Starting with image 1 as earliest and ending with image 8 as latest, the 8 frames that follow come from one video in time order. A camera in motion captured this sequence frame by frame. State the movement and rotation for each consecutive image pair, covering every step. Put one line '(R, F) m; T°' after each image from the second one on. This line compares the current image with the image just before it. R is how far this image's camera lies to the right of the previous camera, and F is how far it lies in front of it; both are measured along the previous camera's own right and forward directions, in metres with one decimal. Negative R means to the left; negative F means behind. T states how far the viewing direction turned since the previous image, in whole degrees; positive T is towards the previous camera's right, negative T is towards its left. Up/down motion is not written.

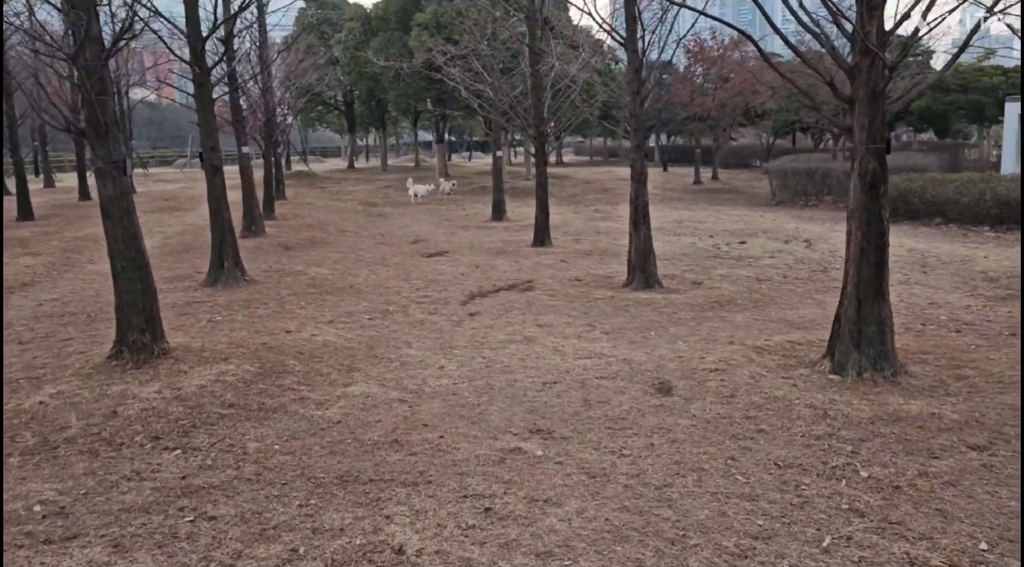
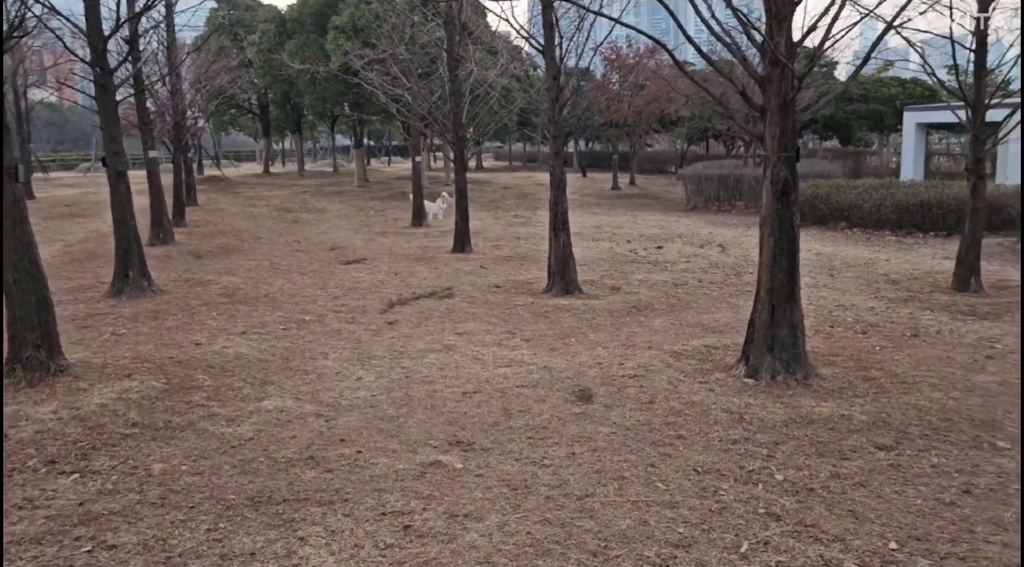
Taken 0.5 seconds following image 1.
(0.0, +0.1) m; +6°
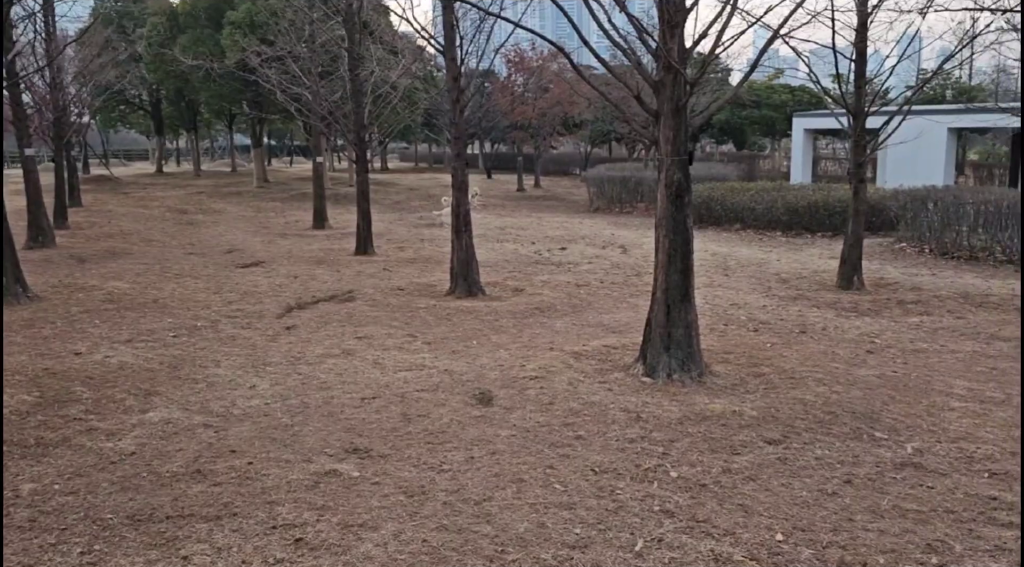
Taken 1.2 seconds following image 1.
(+0.1, 0.0) m; +6°
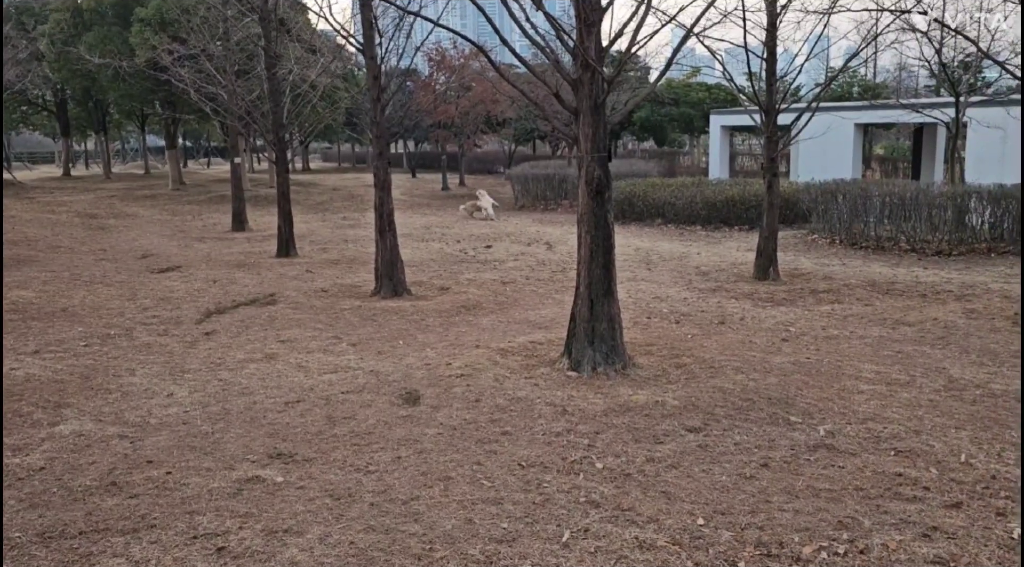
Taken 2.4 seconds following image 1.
(0.0, 0.0) m; +5°
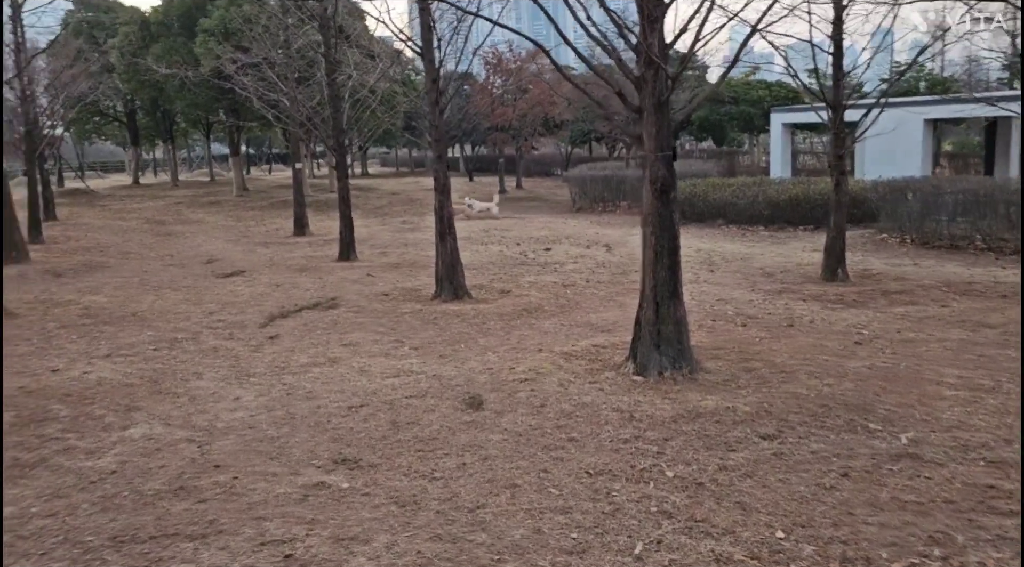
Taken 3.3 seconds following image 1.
(-0.1, +0.1) m; -4°
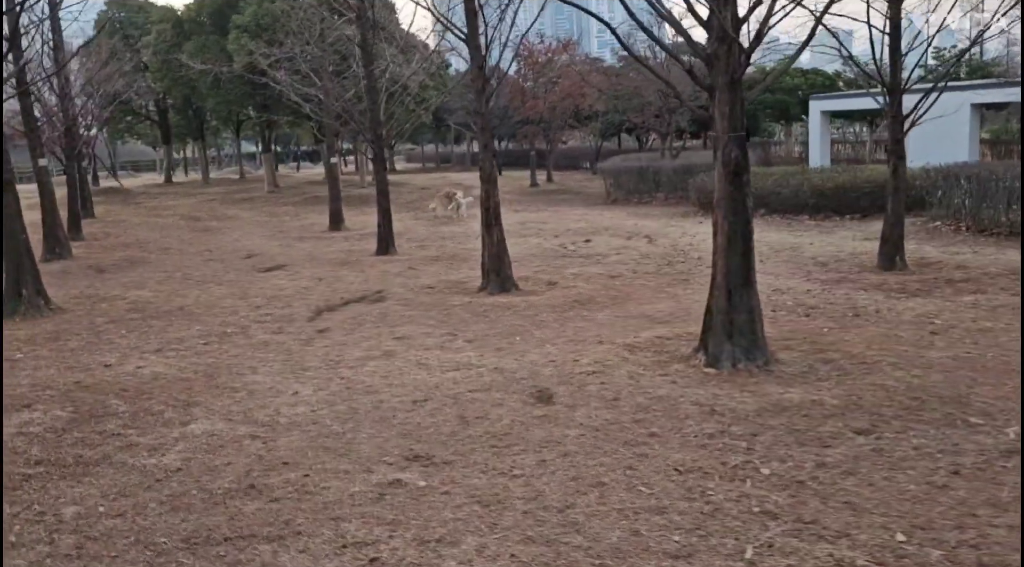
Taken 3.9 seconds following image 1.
(-0.3, +0.2) m; -2°
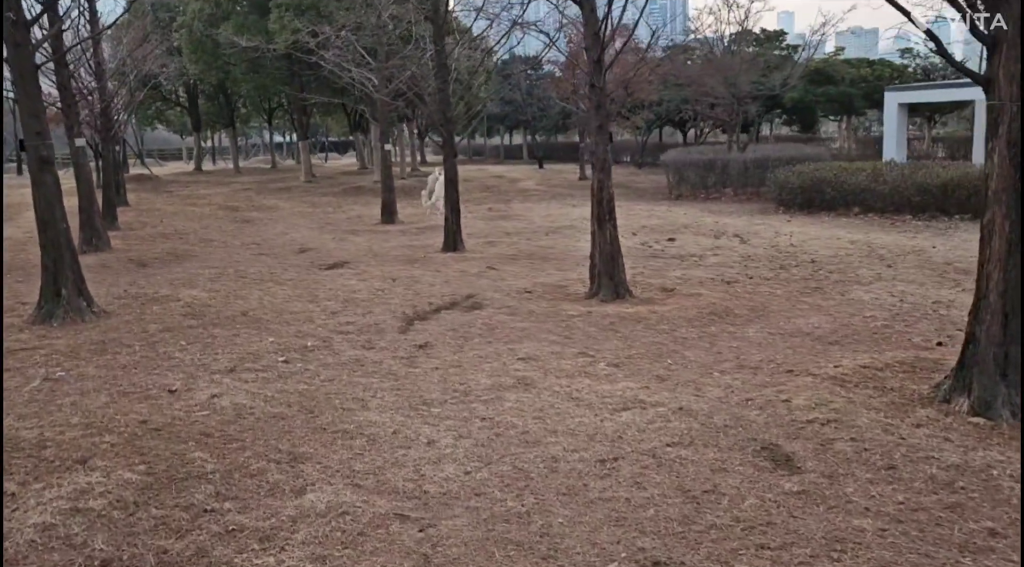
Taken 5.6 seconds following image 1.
(-0.9, +1.3) m; -1°
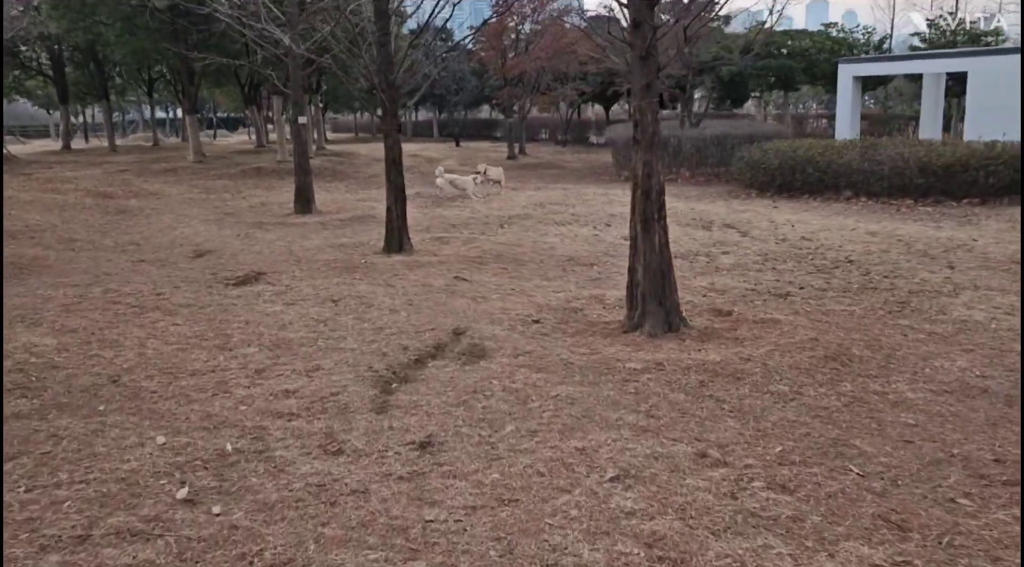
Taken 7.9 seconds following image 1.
(-0.7, +2.5) m; +7°
